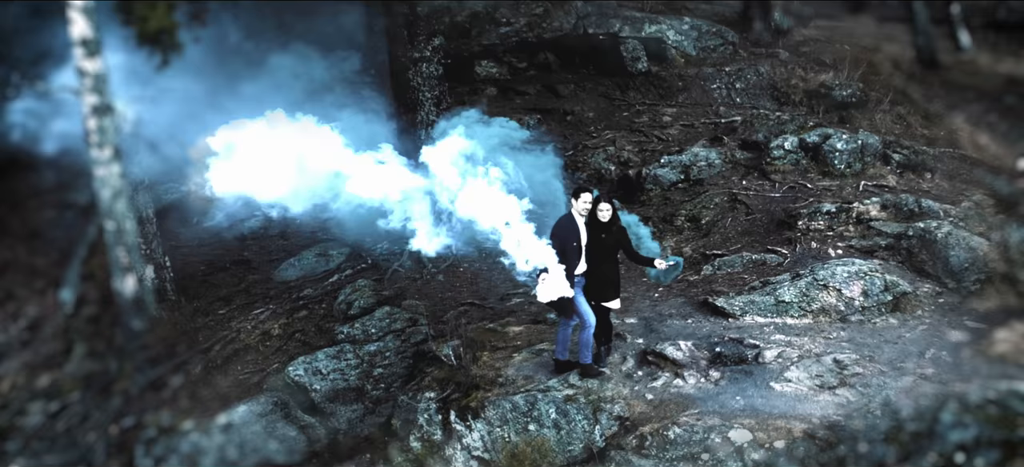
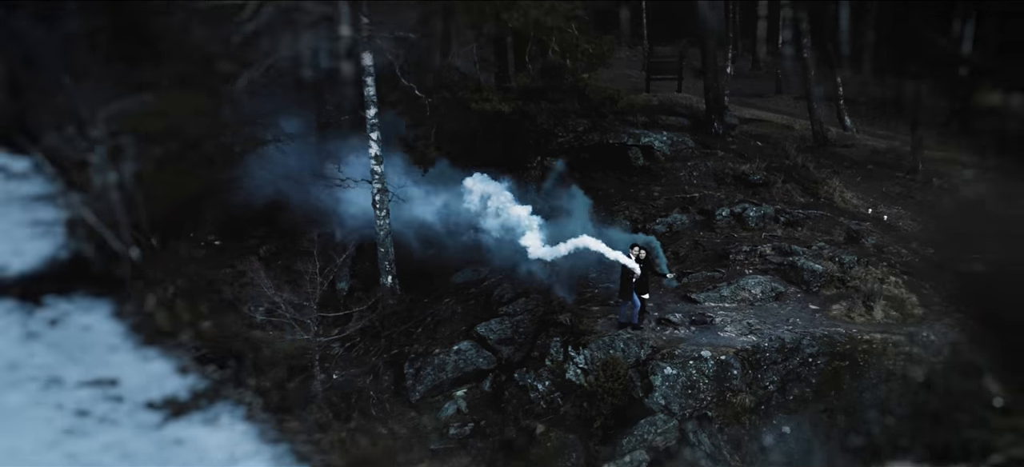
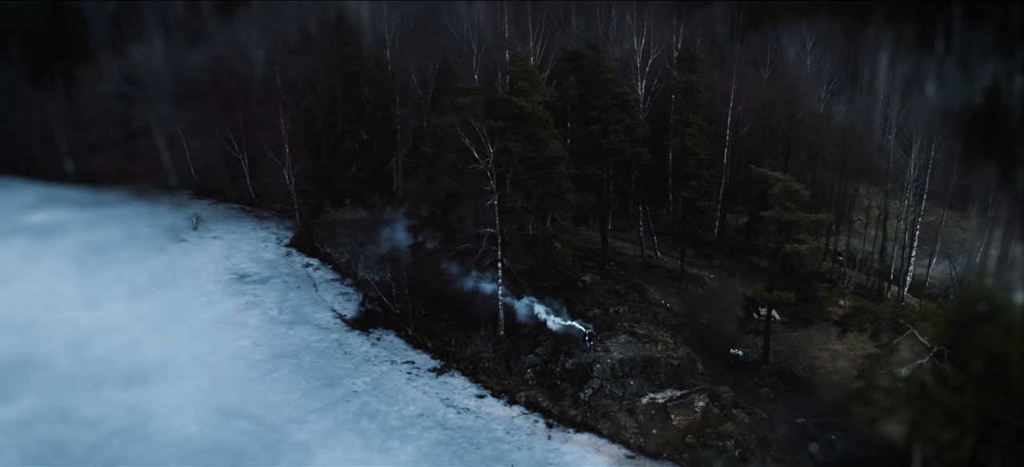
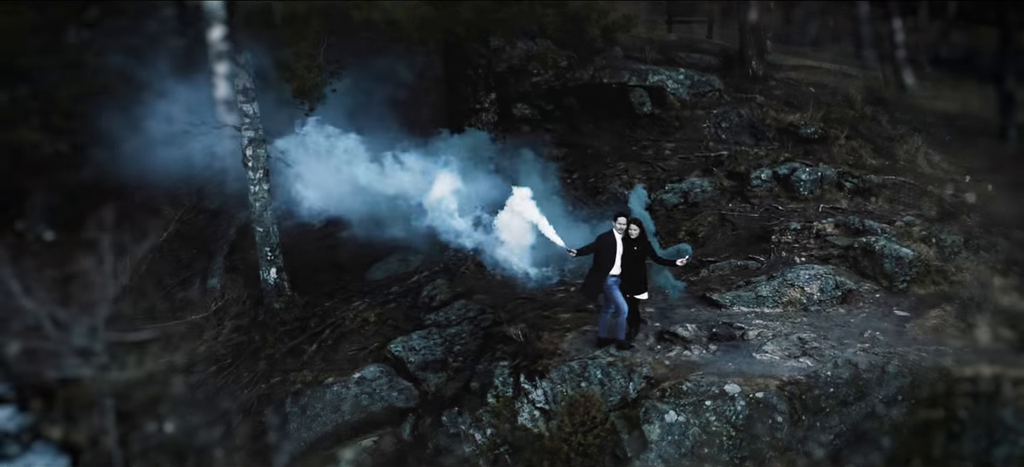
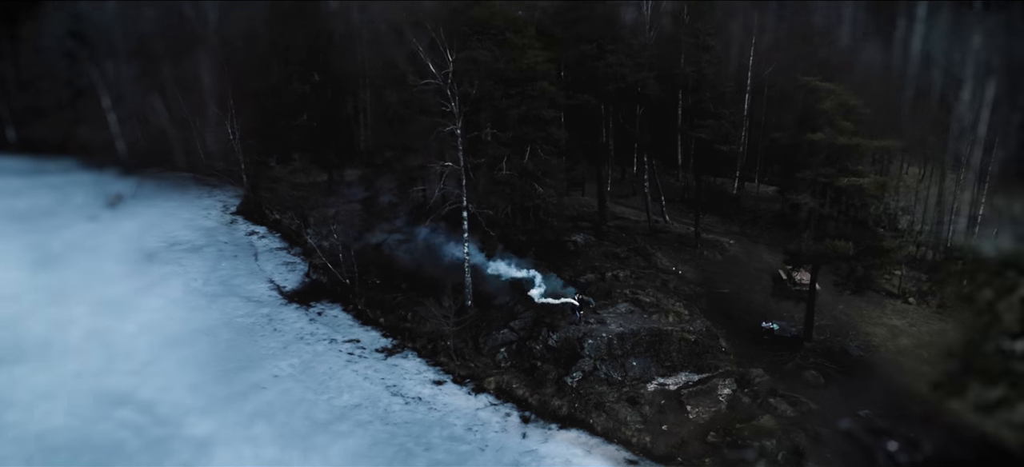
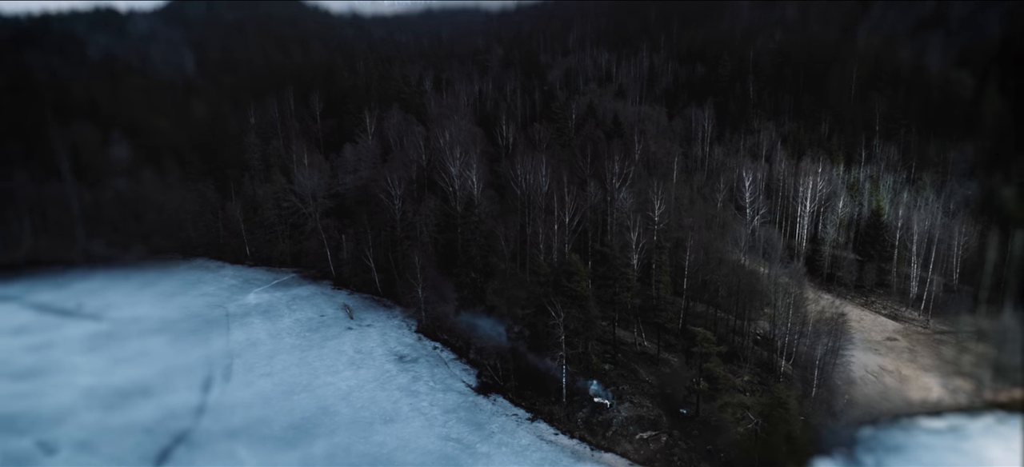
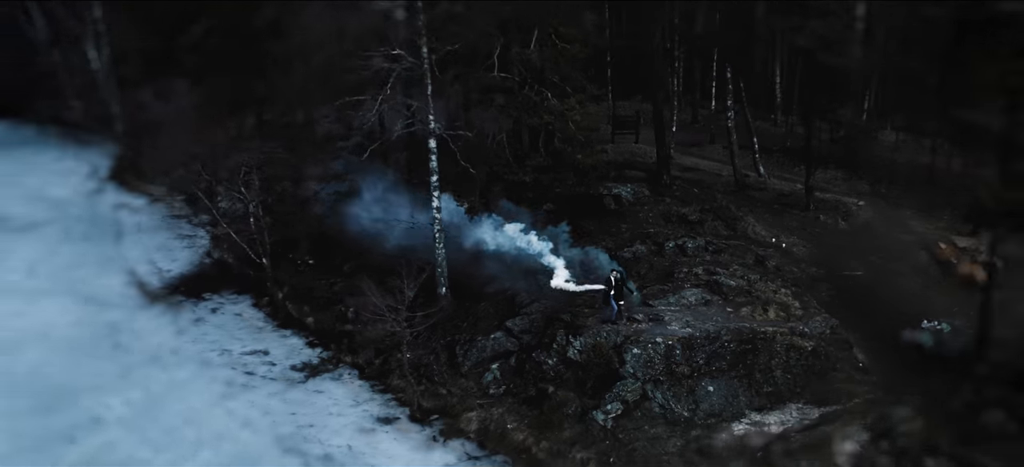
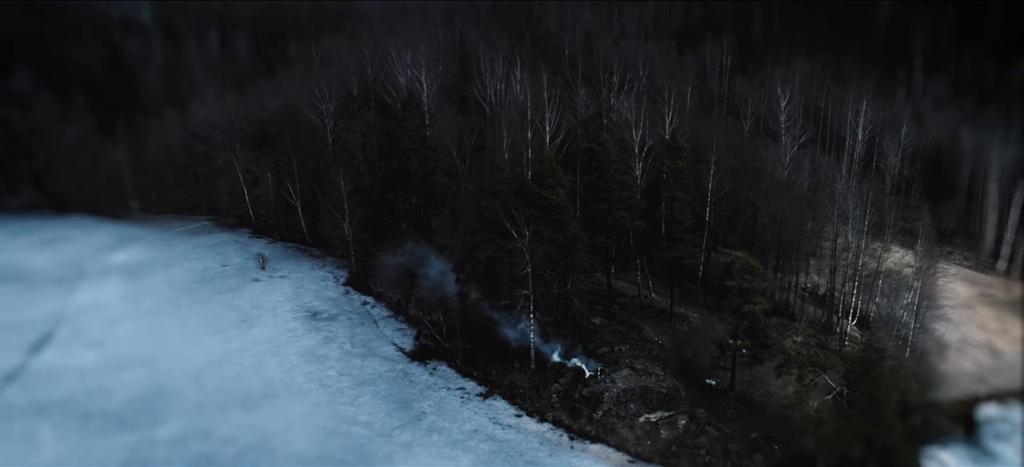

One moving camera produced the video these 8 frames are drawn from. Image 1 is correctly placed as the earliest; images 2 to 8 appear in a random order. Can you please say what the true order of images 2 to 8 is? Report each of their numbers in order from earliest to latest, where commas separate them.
4, 2, 7, 5, 3, 8, 6
